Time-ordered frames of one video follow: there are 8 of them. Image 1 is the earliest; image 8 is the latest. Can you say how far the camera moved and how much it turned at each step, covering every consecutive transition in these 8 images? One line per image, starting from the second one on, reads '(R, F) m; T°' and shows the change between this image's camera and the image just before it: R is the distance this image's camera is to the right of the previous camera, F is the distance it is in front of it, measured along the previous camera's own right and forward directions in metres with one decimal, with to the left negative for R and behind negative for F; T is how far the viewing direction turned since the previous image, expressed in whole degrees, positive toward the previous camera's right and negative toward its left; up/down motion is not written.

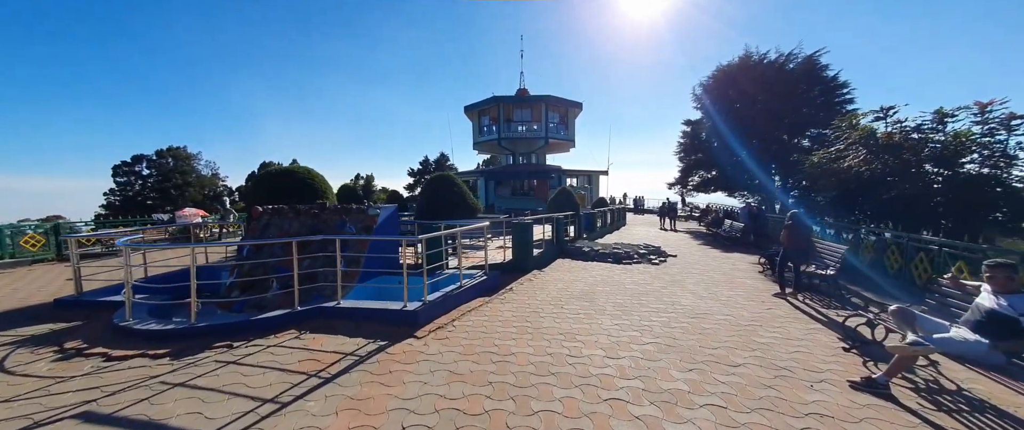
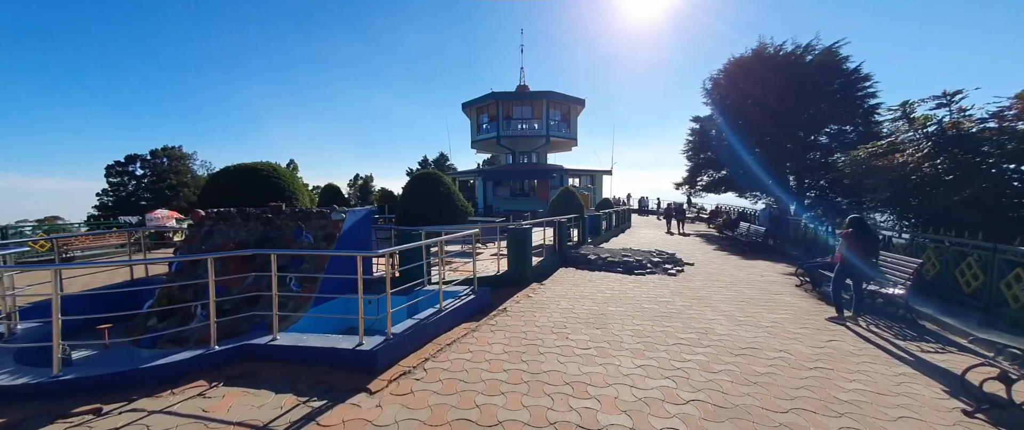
(+0.1, +1.2) m; 0°
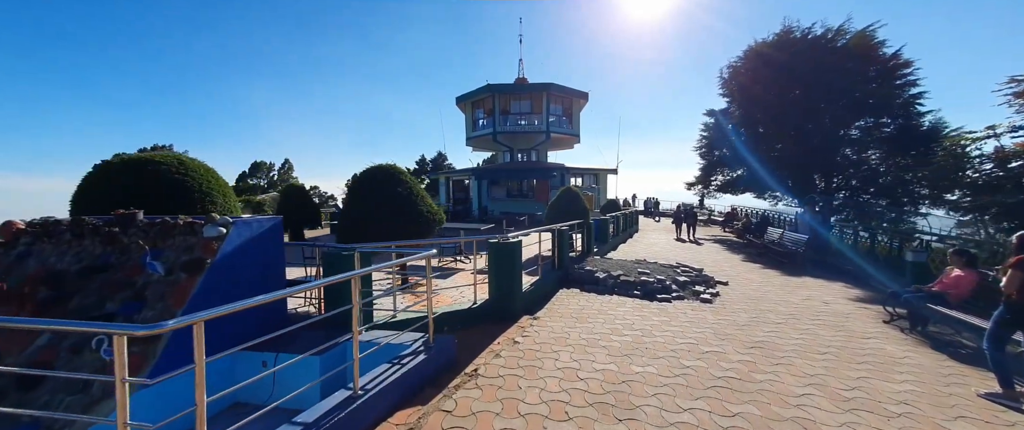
(+0.3, +2.0) m; 0°
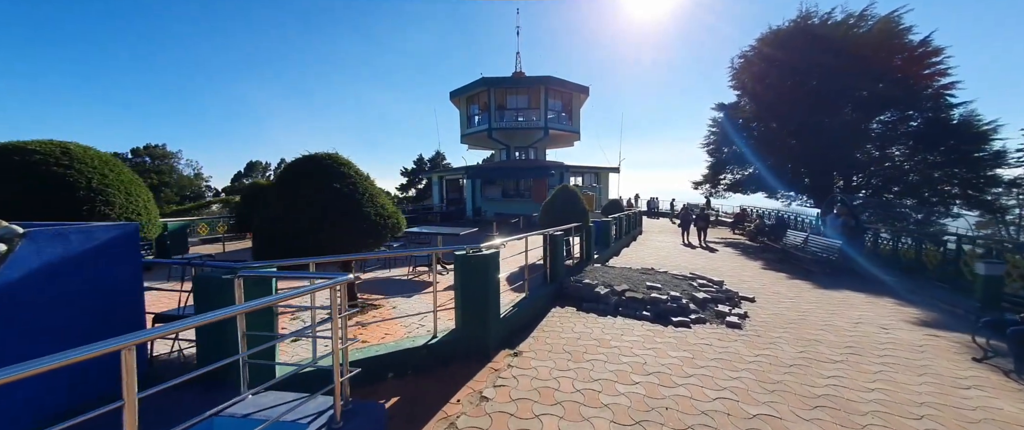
(+0.3, +1.3) m; 0°
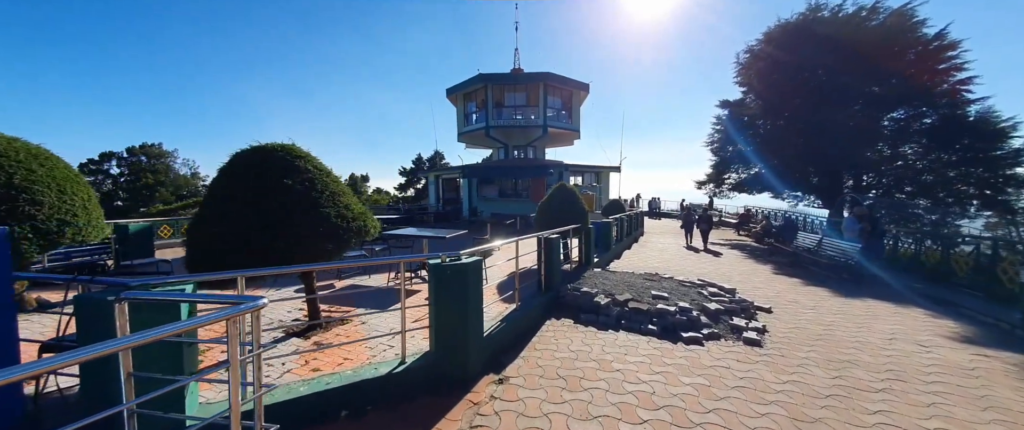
(+0.2, +0.6) m; 0°
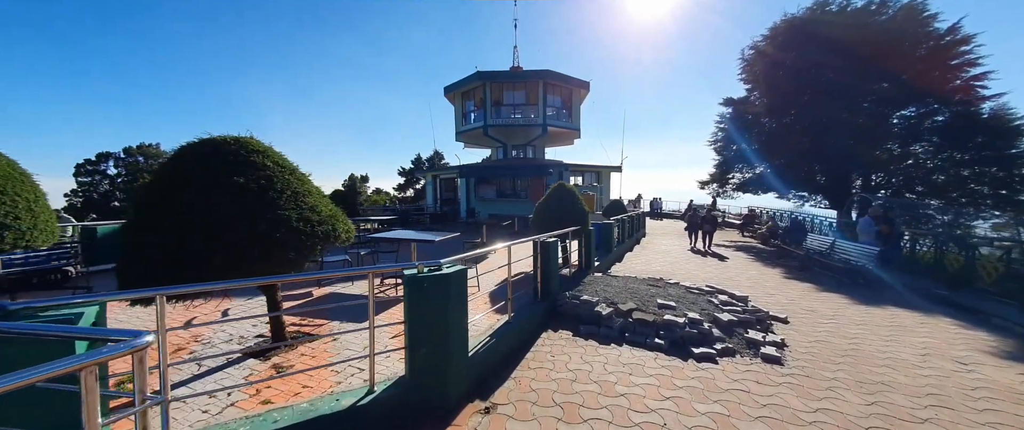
(+0.1, +0.5) m; 0°
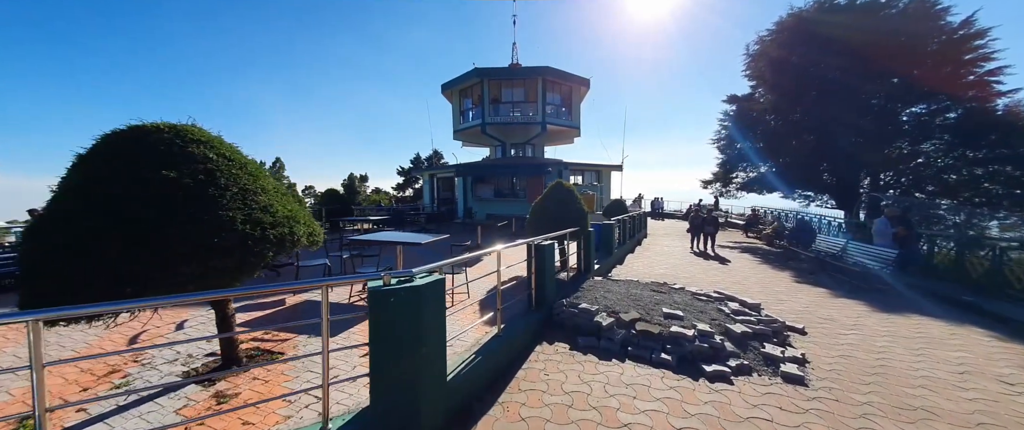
(+0.1, +0.5) m; 0°
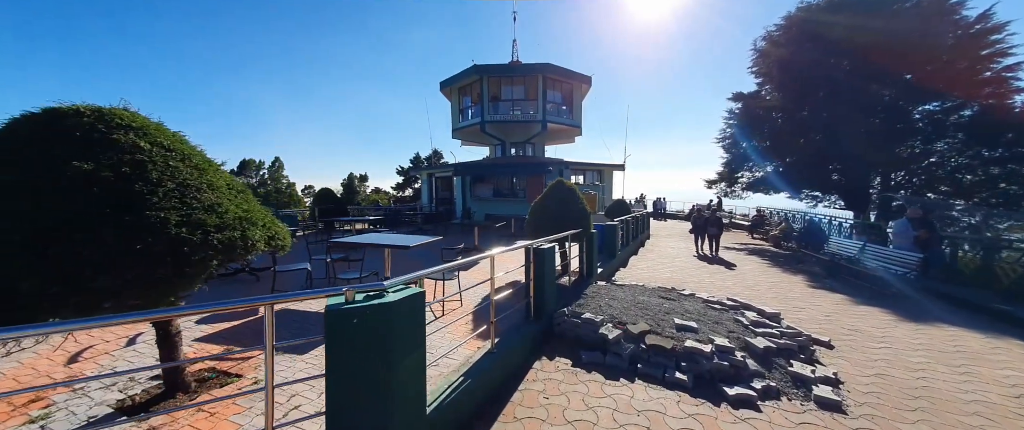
(+0.1, +0.5) m; 0°
